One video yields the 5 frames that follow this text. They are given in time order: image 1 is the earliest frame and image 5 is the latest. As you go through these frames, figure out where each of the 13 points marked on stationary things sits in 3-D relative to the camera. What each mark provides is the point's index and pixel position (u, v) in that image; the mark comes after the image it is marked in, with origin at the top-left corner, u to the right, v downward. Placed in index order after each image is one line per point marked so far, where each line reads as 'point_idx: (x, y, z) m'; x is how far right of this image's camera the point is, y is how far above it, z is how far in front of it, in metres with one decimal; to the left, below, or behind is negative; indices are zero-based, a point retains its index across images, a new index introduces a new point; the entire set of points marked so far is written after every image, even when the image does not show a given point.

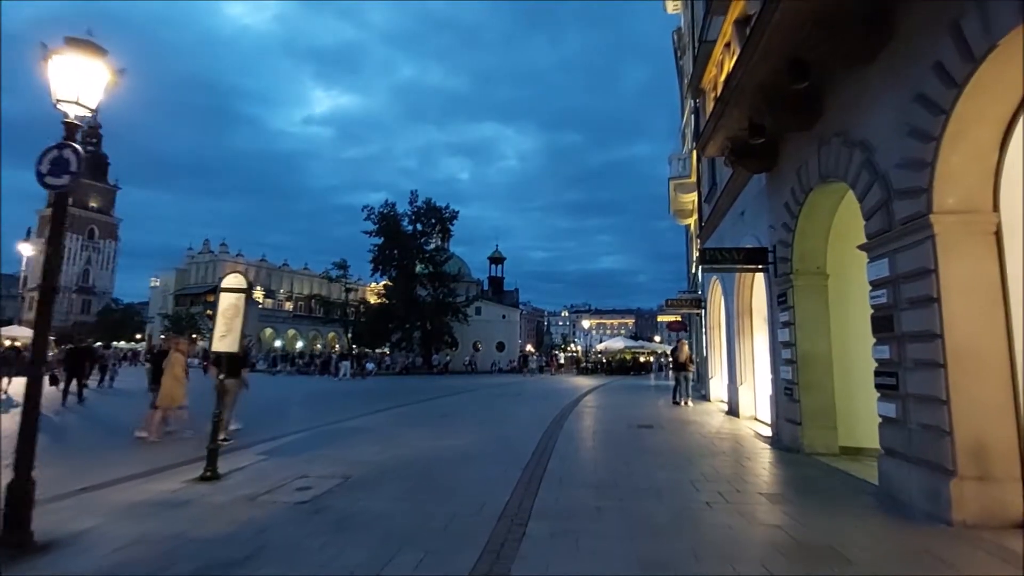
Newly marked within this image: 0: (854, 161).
0: (+4.0, +1.5, +7.0) m
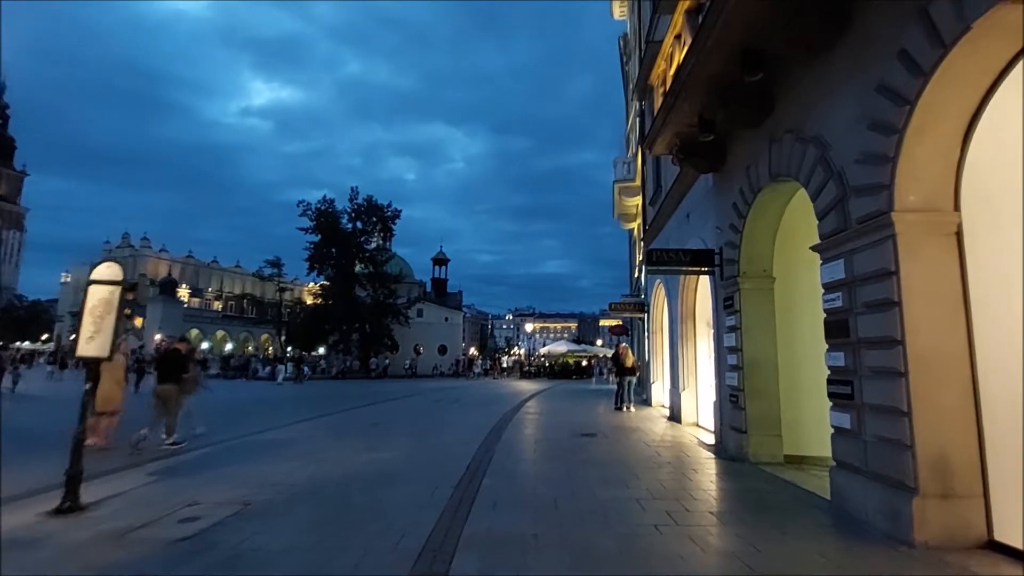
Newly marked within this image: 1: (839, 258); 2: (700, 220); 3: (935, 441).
0: (+3.3, +1.5, +6.6) m
1: (+3.3, +0.3, +5.9) m
2: (+3.5, +1.3, +11.1) m
3: (+3.4, -1.2, +4.7) m
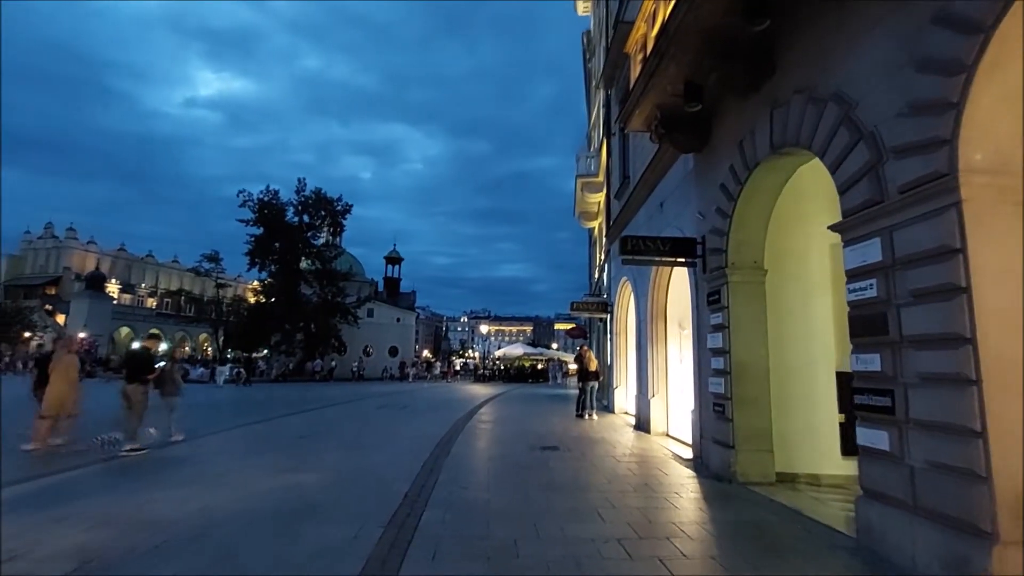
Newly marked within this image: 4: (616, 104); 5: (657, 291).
0: (+2.9, +1.6, +5.5) m
1: (+2.9, +0.4, +4.8) m
2: (+2.8, +1.4, +9.9) m
3: (+3.1, -1.1, +3.6) m
4: (+3.0, +5.4, +17.2) m
5: (+2.9, -0.1, +11.7) m
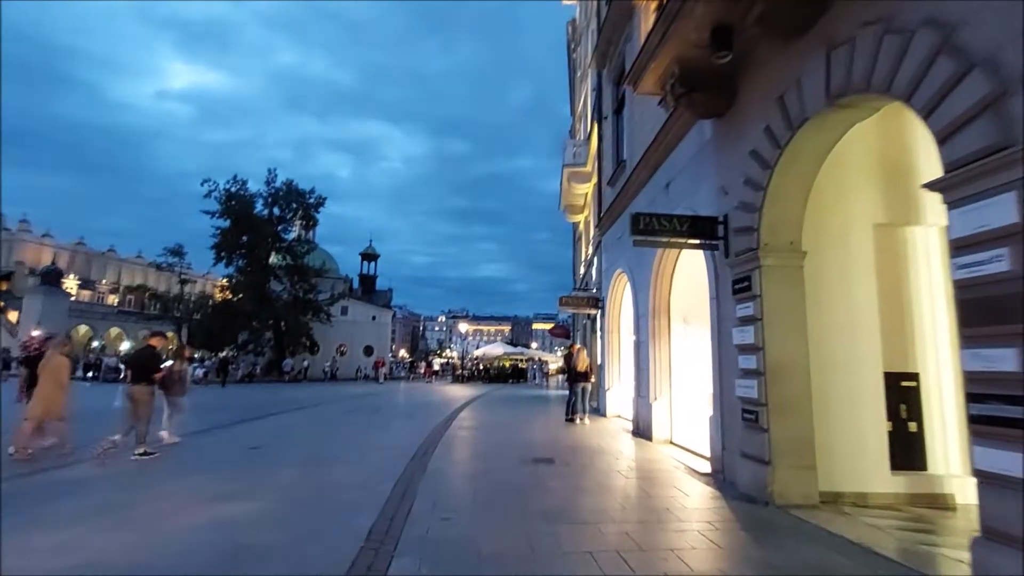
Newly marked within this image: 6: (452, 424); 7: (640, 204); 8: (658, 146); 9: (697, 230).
0: (+2.9, +1.7, +4.3) m
1: (+2.9, +0.6, +3.6) m
2: (+2.6, +1.5, +8.7) m
3: (+3.1, -1.0, +2.4) m
4: (+2.6, +5.5, +16.0) m
5: (+2.6, +0.1, +10.5) m
6: (-1.3, -3.0, +13.3) m
7: (+2.5, +1.7, +11.7) m
8: (+2.4, +2.4, +10.0) m
9: (+2.3, +0.7, +7.2) m
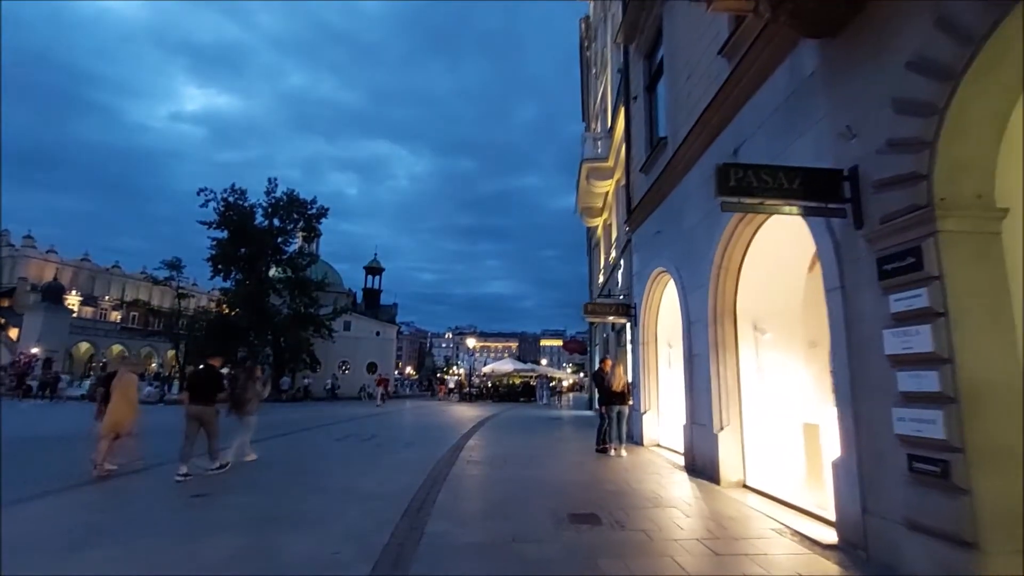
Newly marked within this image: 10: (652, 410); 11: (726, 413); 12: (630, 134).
0: (+3.2, +1.9, +2.1) m
1: (+3.2, +0.8, +1.3) m
2: (+2.9, +1.6, +6.5) m
3: (+3.4, -0.7, +0.1) m
4: (+3.0, +5.4, +13.8) m
5: (+3.0, +0.1, +8.3) m
6: (-0.9, -3.1, +11.0) m
7: (+2.9, +1.7, +9.5) m
8: (+2.7, +2.4, +7.8) m
9: (+2.5, +0.8, +4.9) m
10: (+2.9, -2.5, +12.3) m
11: (+2.9, -1.7, +8.3) m
12: (+2.9, +3.9, +15.0) m
